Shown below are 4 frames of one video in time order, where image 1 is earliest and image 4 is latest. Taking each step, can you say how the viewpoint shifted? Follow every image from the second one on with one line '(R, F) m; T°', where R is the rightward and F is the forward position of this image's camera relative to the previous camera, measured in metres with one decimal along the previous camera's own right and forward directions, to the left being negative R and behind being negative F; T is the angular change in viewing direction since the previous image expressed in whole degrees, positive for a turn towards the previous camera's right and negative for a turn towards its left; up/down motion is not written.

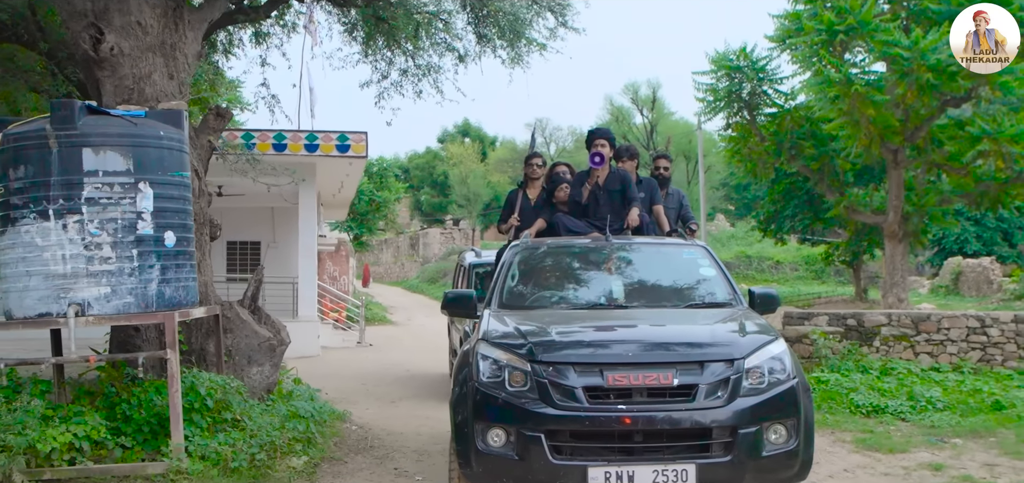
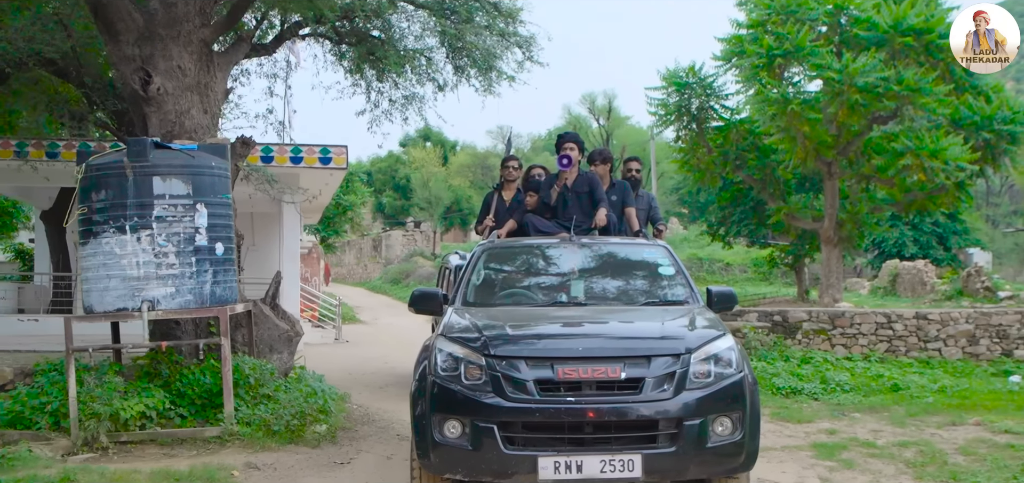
(-0.2, -1.4) m; +3°
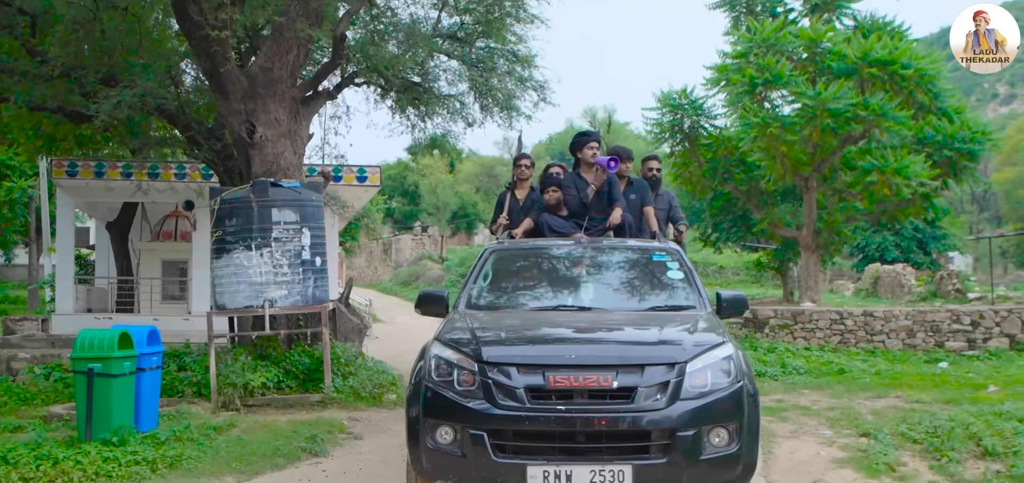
(-0.3, -2.3) m; 0°
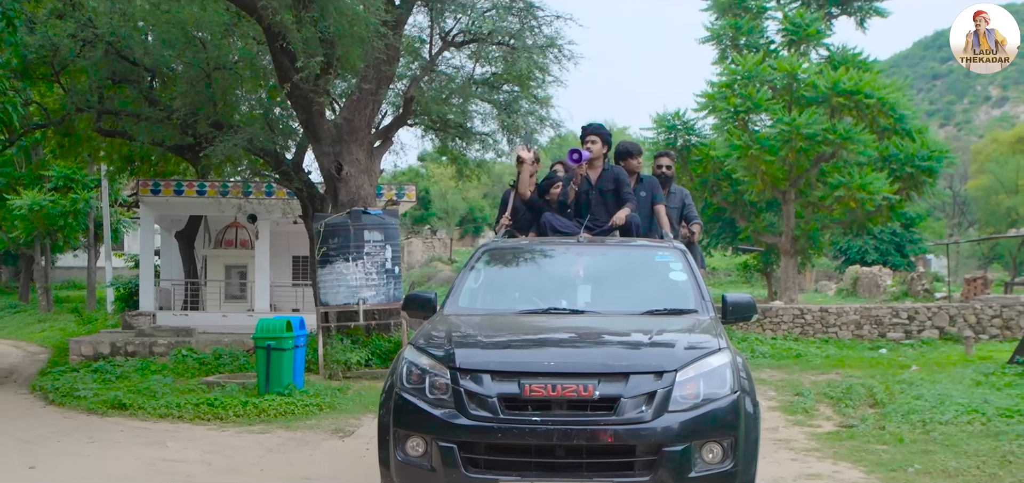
(-0.4, -3.1) m; 0°
